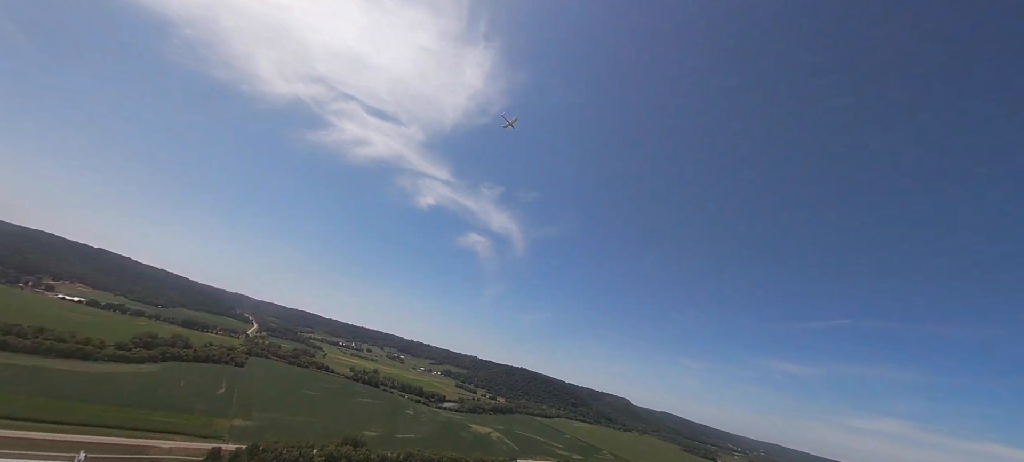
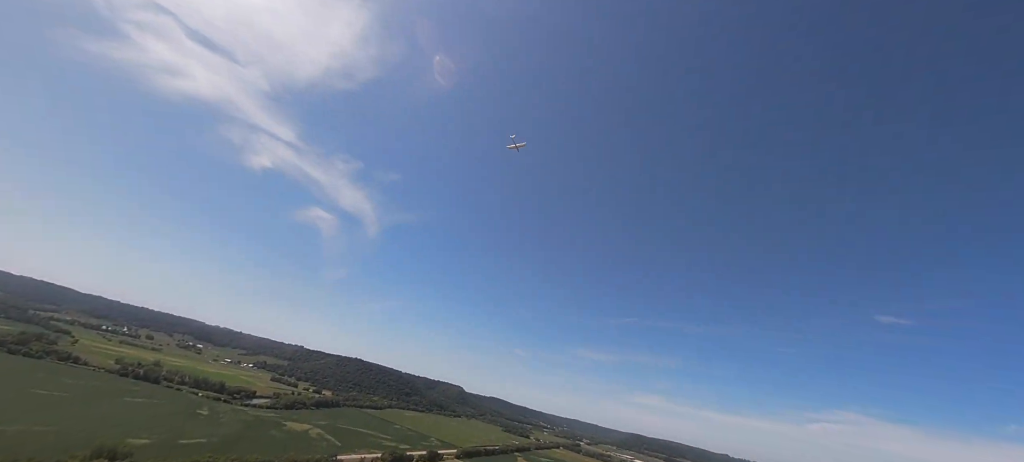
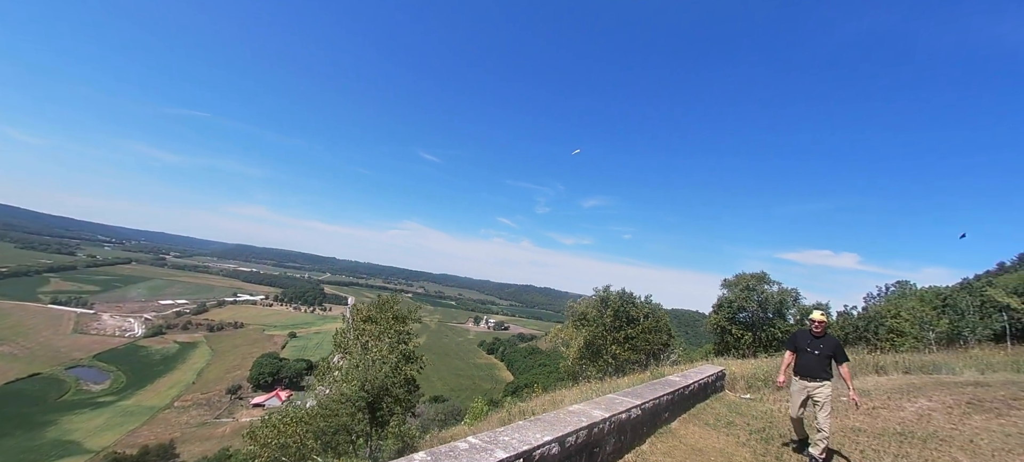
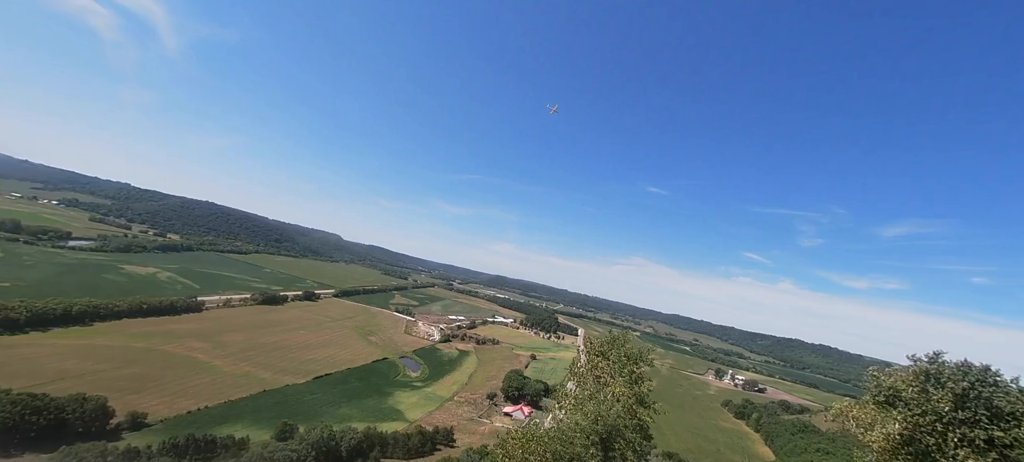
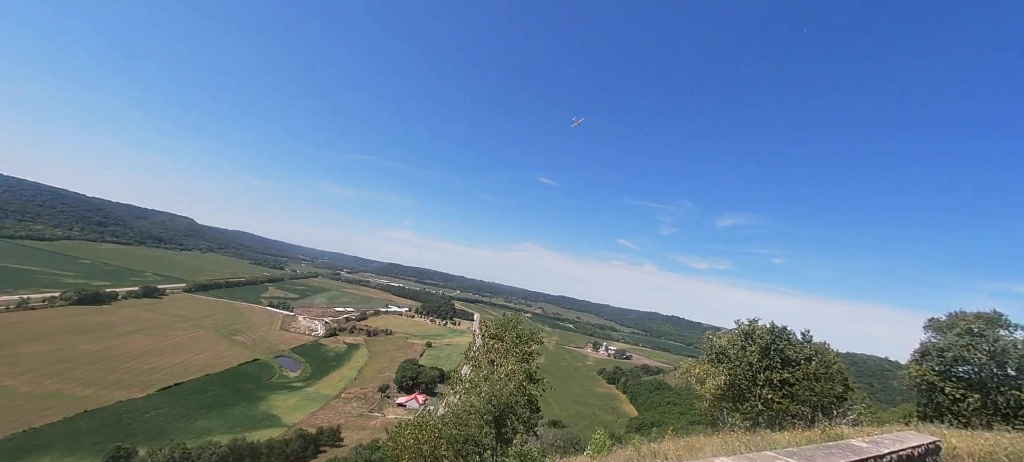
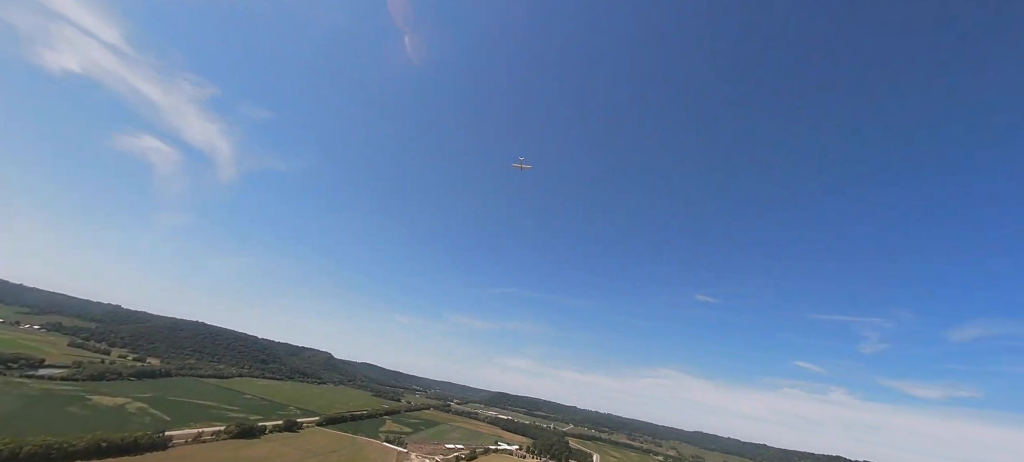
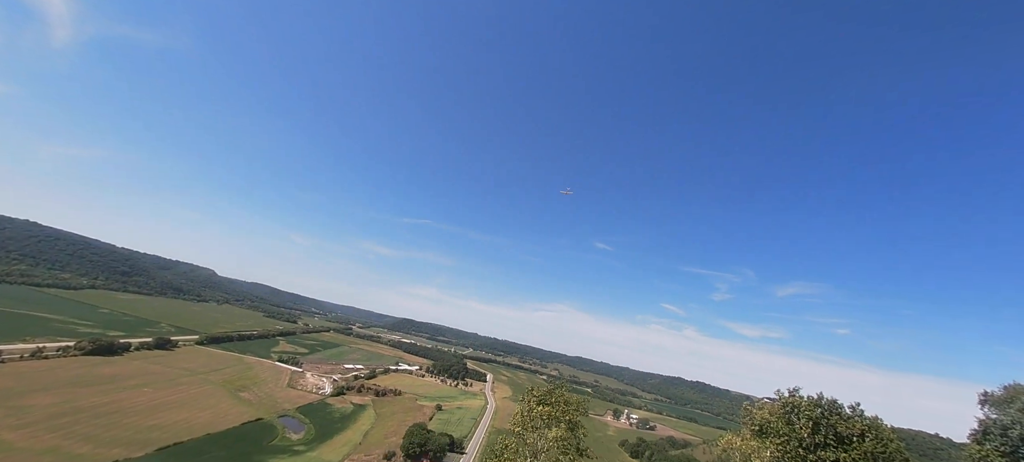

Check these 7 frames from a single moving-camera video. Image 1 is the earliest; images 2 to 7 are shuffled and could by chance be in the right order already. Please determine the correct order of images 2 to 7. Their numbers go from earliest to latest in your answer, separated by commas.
2, 6, 7, 4, 5, 3
